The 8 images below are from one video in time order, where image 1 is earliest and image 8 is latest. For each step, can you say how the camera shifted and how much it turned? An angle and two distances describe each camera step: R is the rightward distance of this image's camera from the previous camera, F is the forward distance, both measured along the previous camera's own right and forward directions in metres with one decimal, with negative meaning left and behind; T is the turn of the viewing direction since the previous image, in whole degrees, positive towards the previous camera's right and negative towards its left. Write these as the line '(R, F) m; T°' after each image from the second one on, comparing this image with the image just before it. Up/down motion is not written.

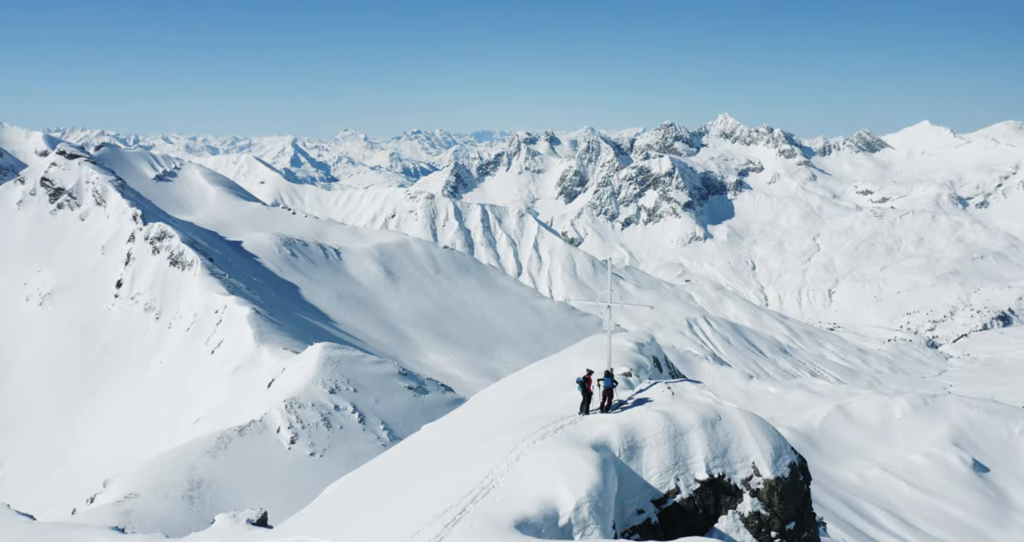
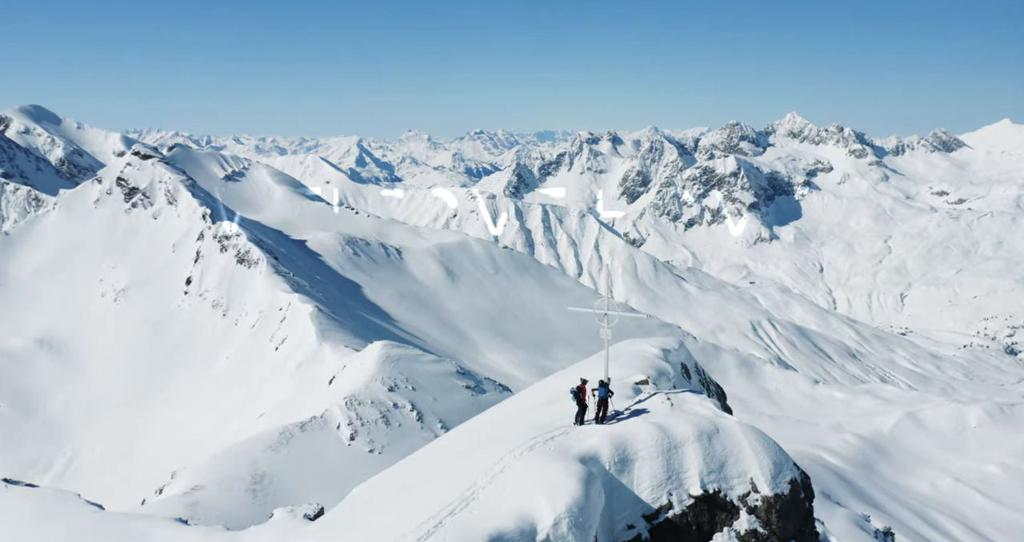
(+1.6, -0.5) m; -4°
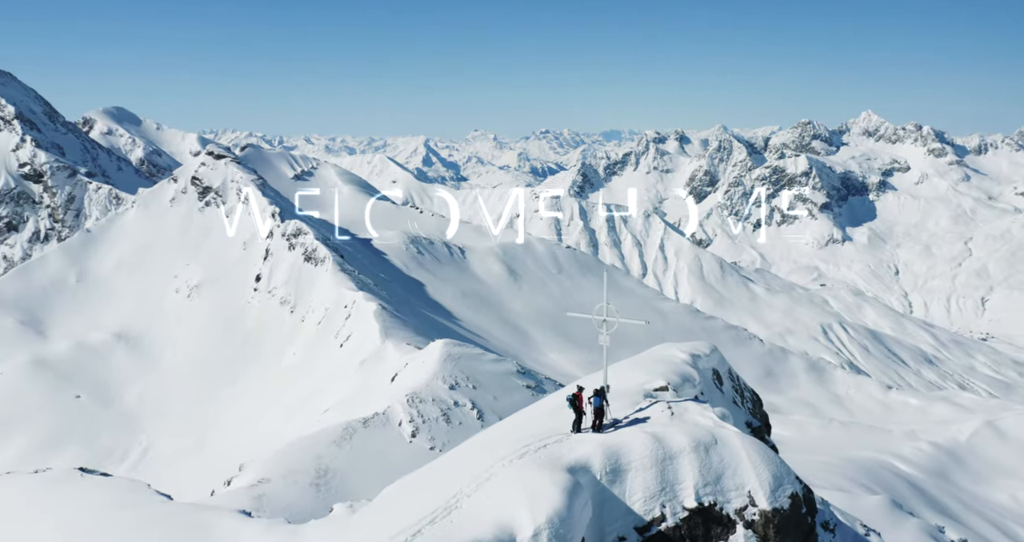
(+1.7, -0.3) m; -5°
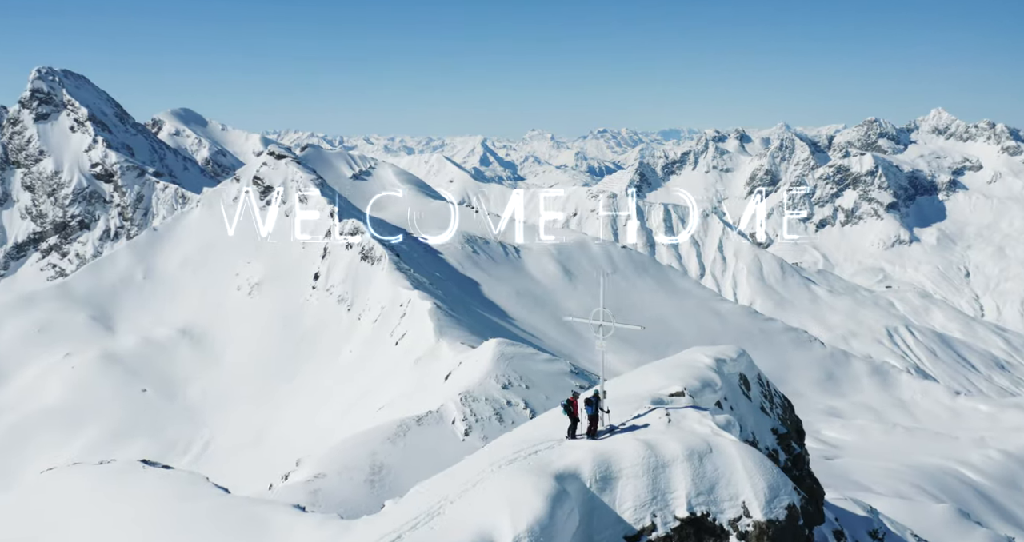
(+1.7, -0.2) m; -4°
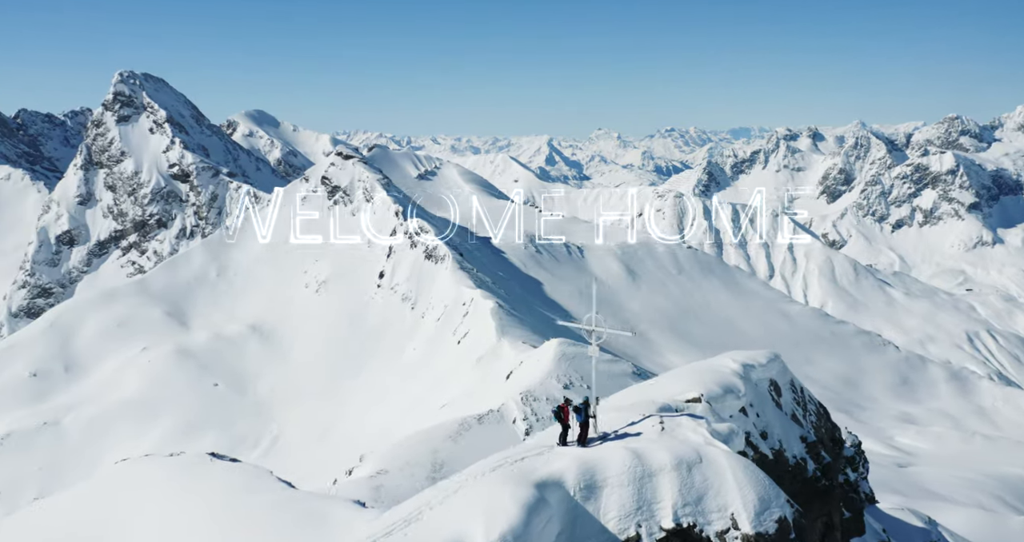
(+2.0, 0.0) m; -5°
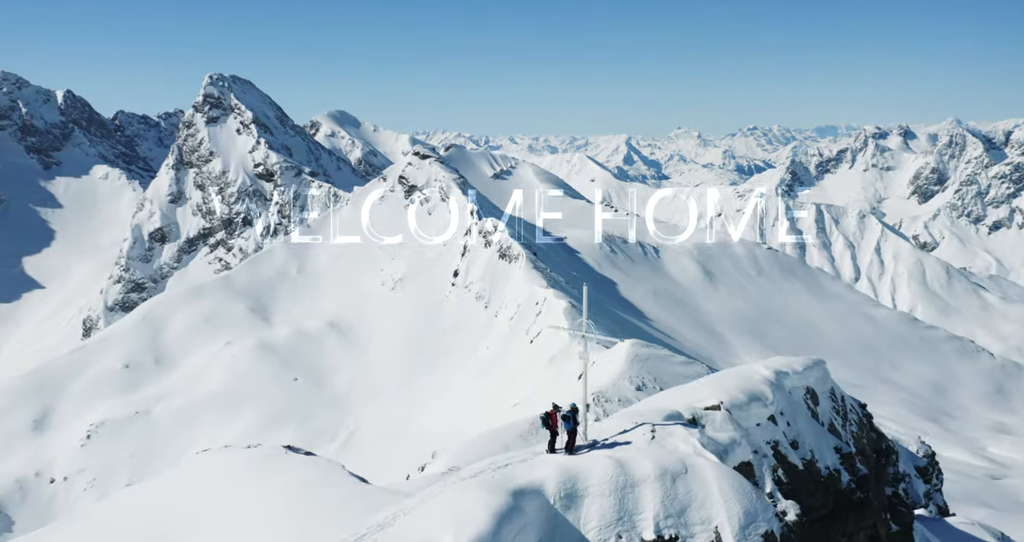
(+2.4, +0.2) m; -6°
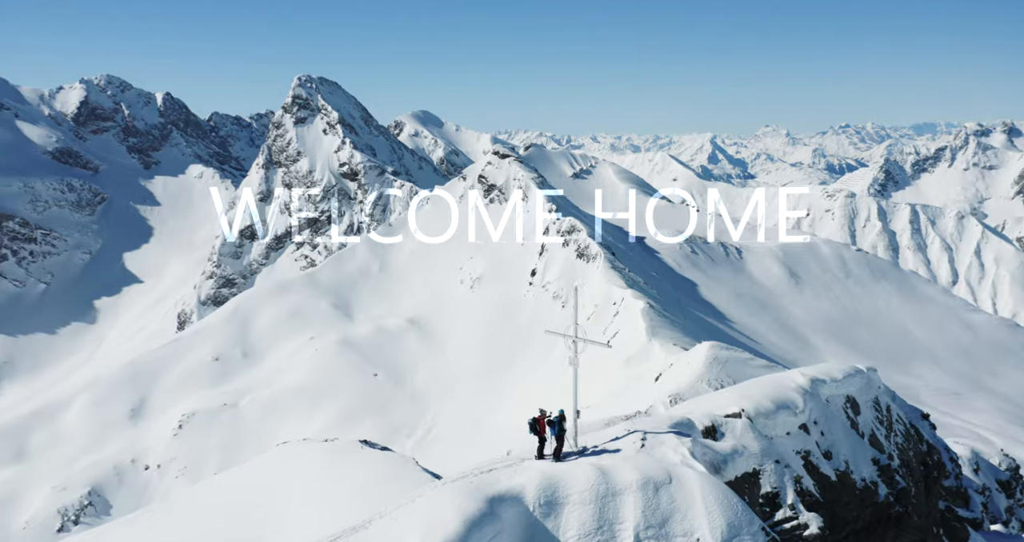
(+2.5, +0.6) m; -6°
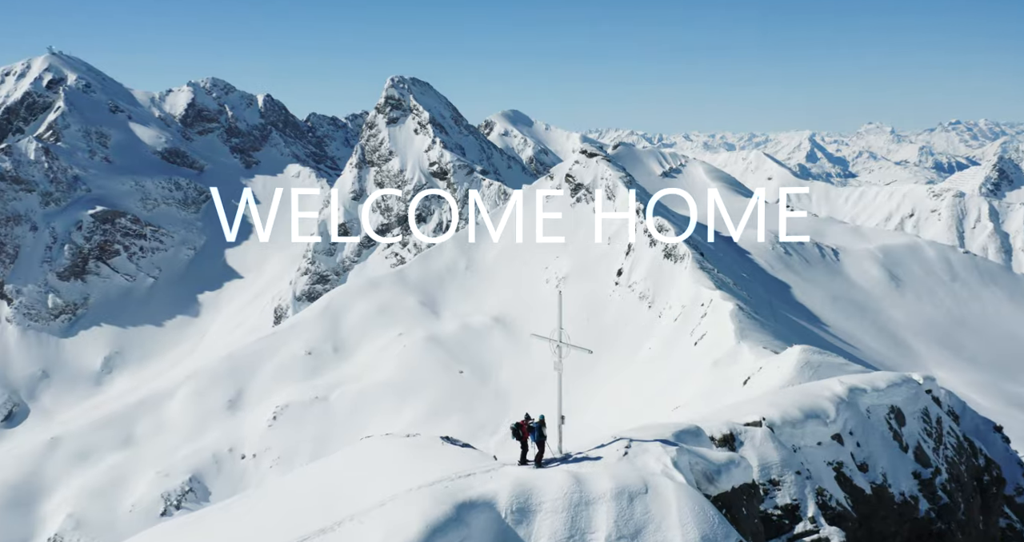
(+2.8, +1.0) m; -6°
